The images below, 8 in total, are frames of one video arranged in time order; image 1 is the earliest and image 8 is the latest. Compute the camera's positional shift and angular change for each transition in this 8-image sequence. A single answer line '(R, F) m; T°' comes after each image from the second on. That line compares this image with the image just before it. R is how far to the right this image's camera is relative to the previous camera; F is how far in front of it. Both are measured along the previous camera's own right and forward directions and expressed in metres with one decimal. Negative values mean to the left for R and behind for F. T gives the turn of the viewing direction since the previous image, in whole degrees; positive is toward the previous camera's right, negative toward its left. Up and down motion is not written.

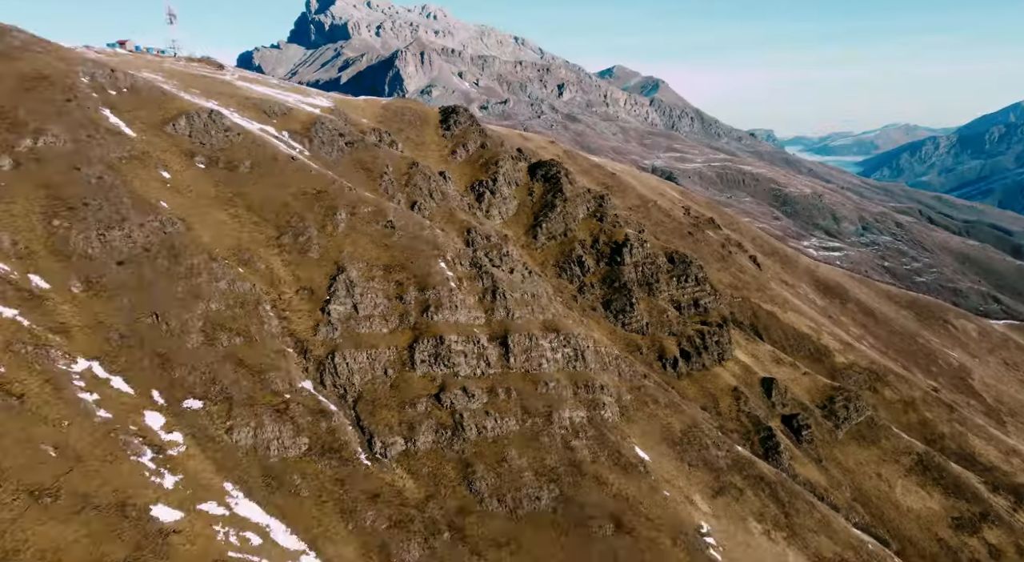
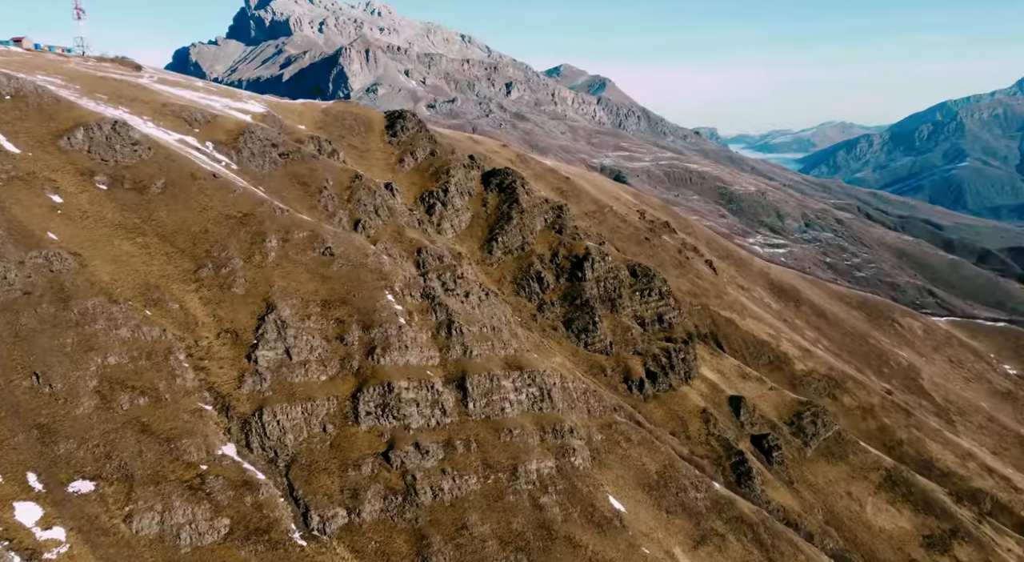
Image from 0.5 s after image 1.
(-0.8, +10.0) m; +3°
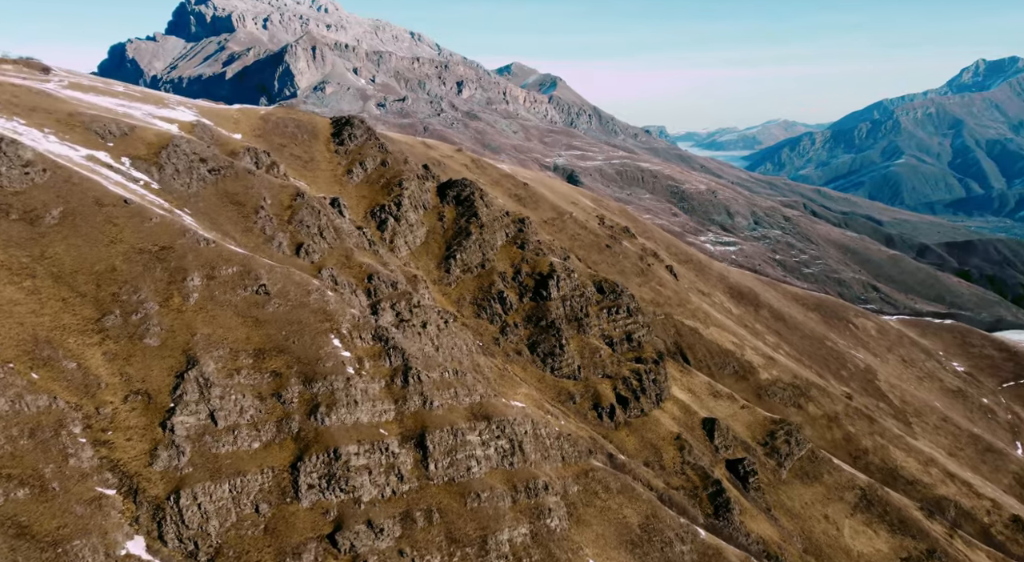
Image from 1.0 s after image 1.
(-1.0, +9.8) m; +3°
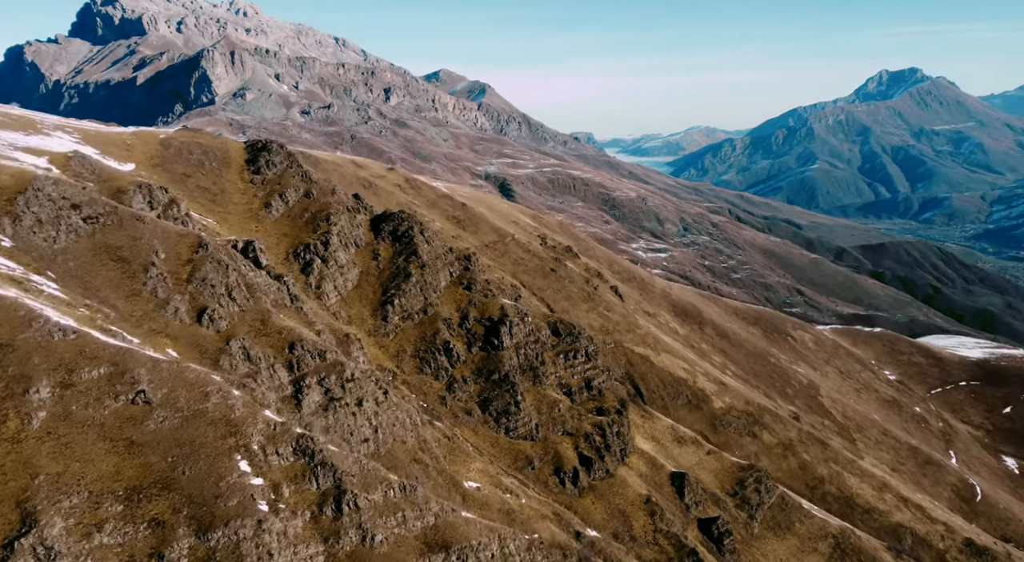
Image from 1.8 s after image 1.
(-2.0, +15.0) m; +5°
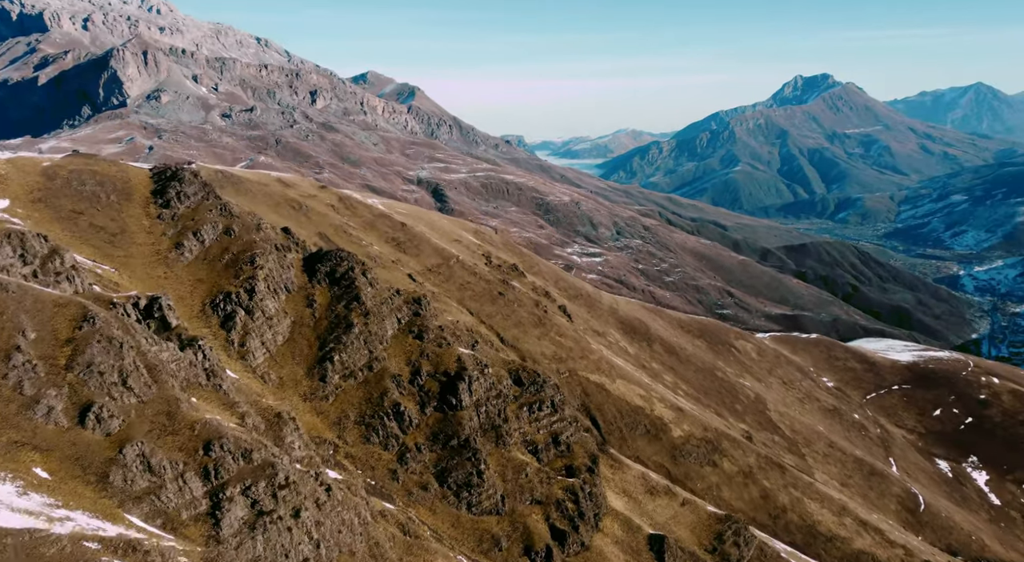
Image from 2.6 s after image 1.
(-3.1, +14.5) m; +5°
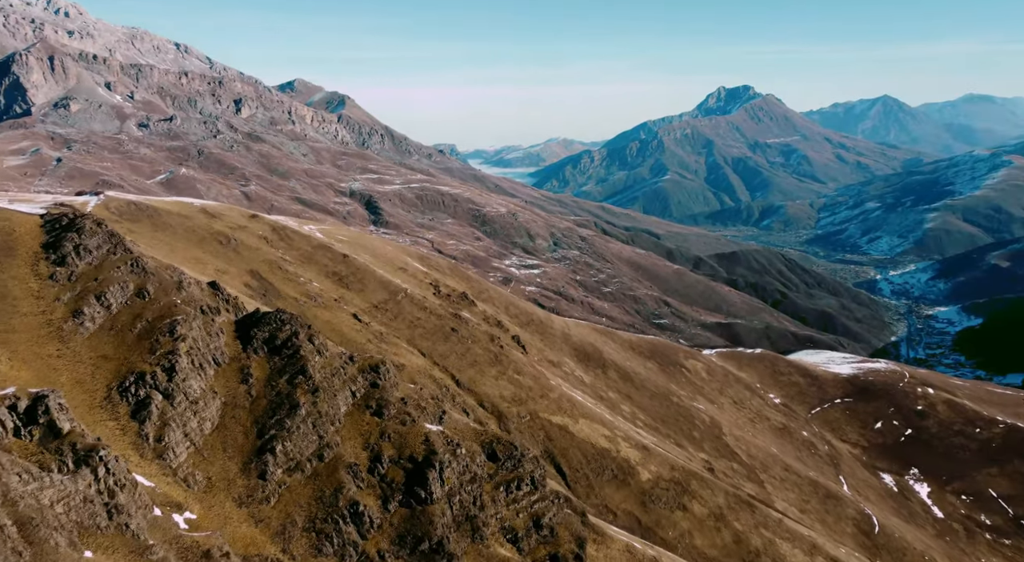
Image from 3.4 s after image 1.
(-4.1, +15.1) m; +5°
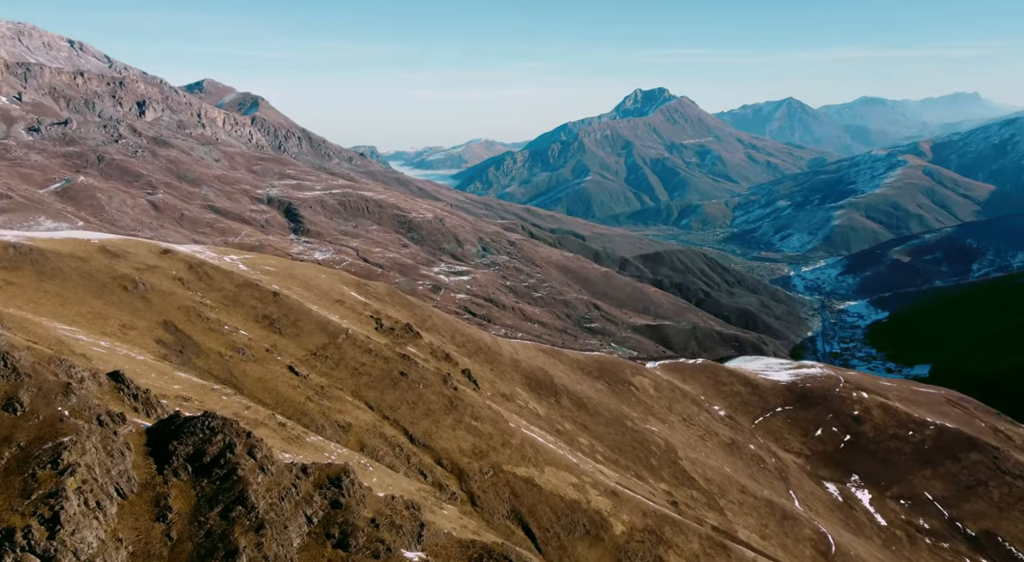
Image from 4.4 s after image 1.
(-5.7, +19.1) m; +5°
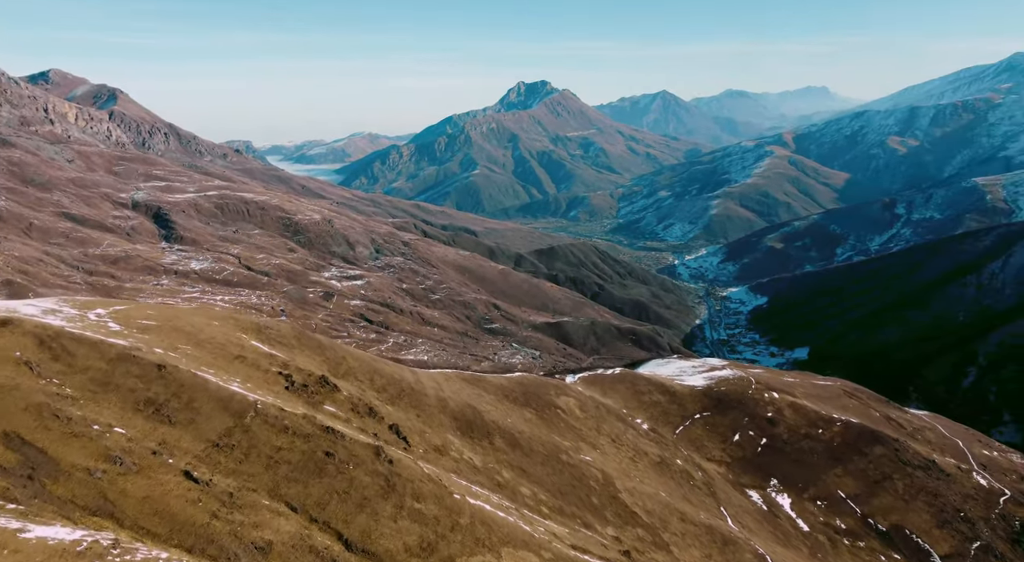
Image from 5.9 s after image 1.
(-8.1, +26.9) m; +7°
